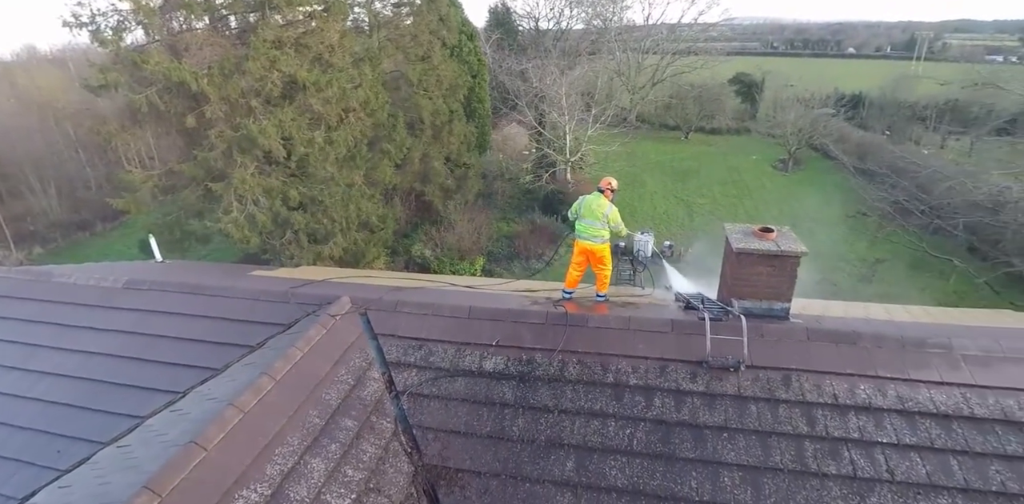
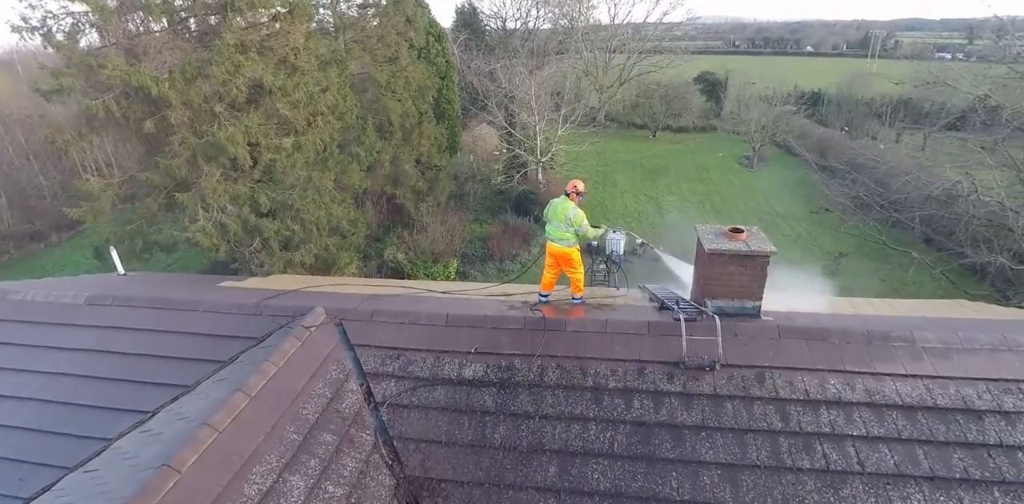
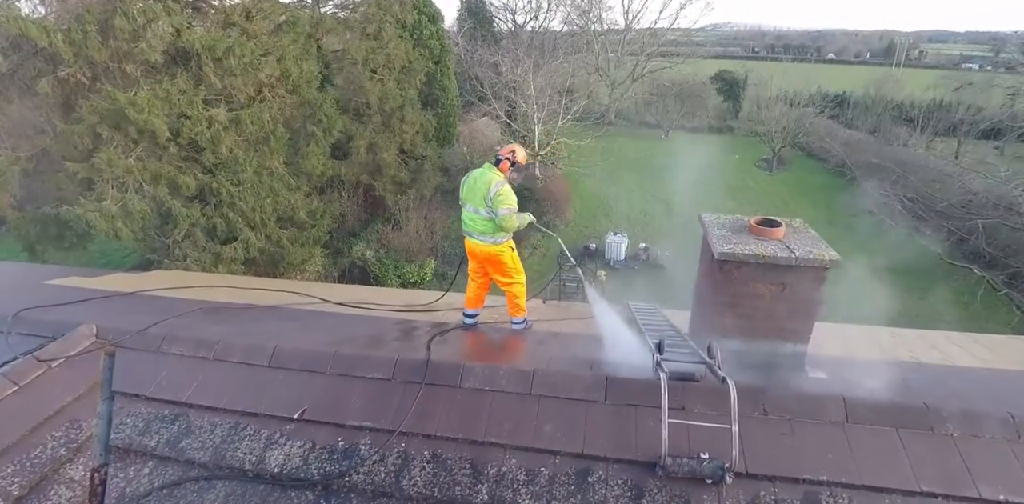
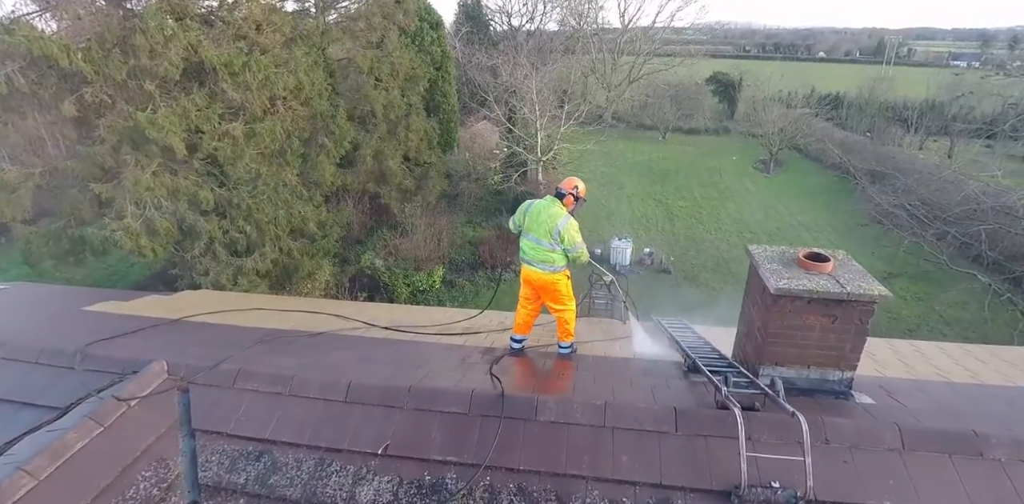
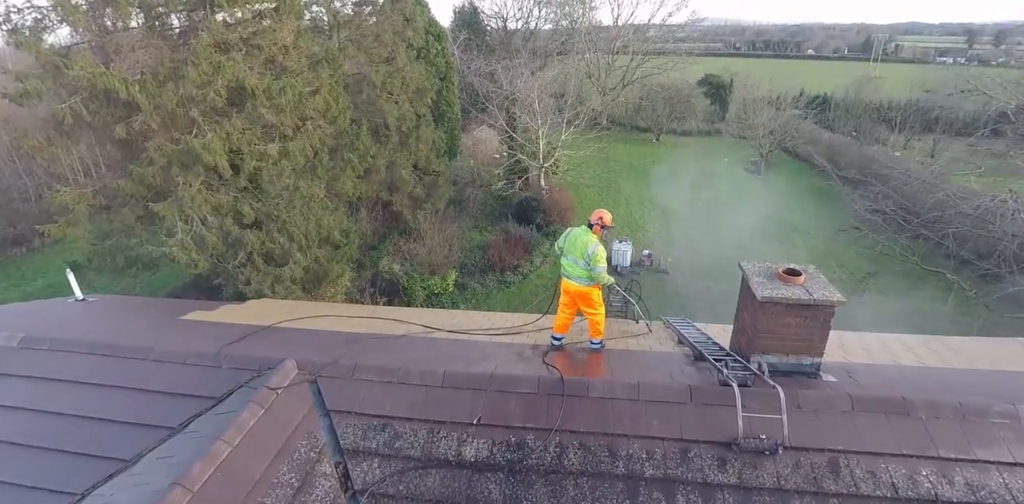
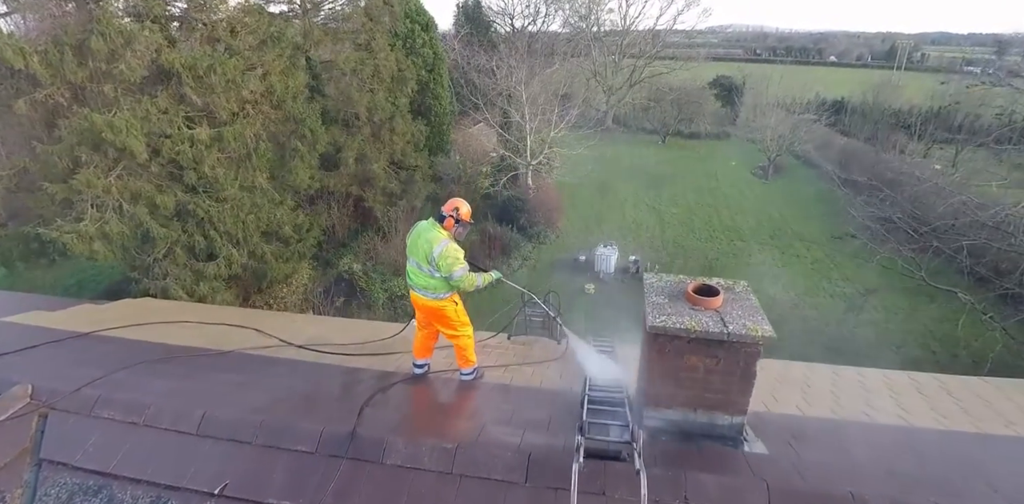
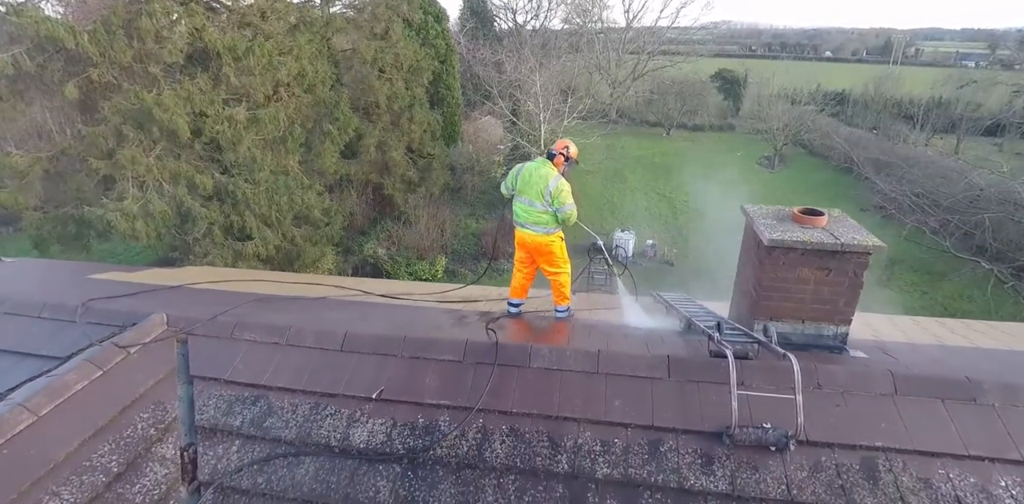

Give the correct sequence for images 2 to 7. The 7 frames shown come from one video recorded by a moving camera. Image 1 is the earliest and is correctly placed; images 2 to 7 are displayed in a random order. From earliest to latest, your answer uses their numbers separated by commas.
2, 5, 4, 7, 3, 6
